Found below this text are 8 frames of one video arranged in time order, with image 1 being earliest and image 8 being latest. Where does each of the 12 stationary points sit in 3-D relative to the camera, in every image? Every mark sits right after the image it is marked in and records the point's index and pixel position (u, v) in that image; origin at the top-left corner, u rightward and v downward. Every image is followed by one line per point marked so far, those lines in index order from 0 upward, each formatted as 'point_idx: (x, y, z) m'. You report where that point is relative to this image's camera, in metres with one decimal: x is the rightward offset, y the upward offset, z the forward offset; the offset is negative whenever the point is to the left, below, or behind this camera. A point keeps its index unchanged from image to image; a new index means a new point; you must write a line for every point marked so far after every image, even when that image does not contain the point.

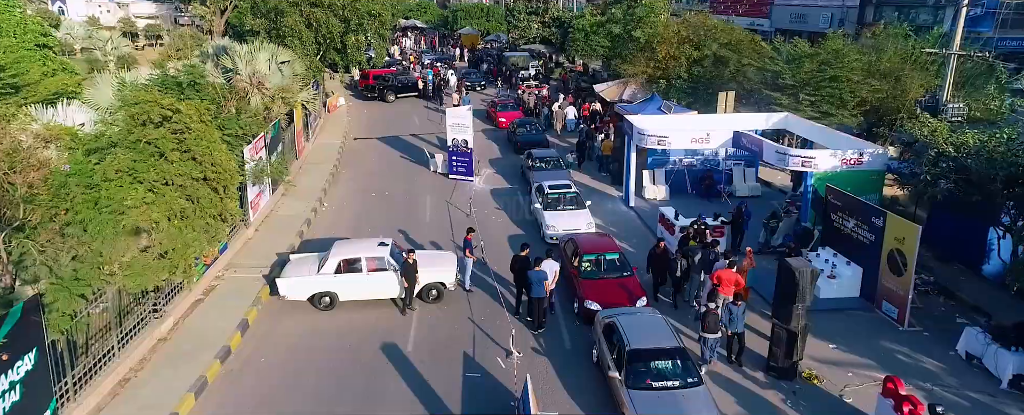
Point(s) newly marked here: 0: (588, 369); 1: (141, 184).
0: (+1.3, -2.7, +12.4) m
1: (-5.1, +0.5, +10.6) m
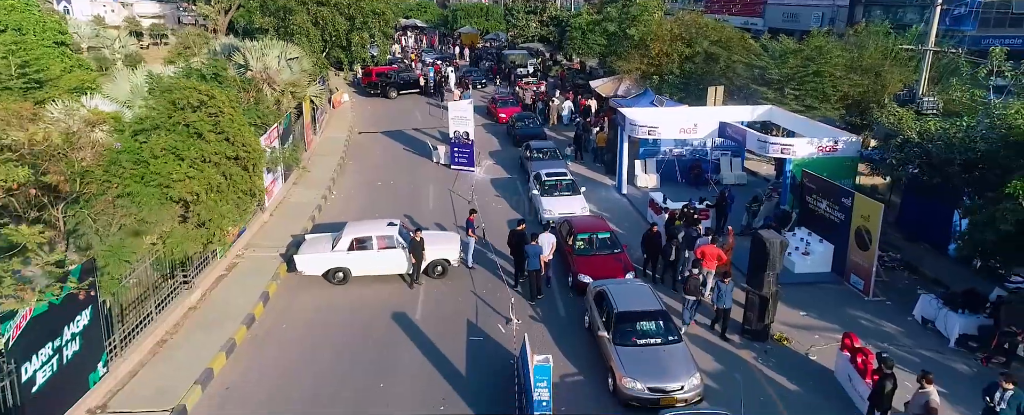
0: (+1.3, -2.3, +13.7) m
1: (-5.1, +0.9, +11.9) m
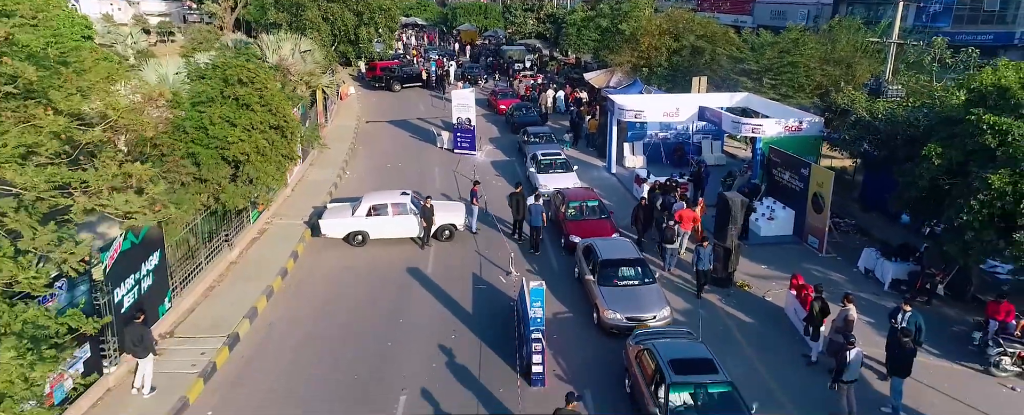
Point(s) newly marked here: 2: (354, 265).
0: (+1.2, -1.6, +15.8) m
1: (-5.1, +1.6, +14.0) m
2: (-3.6, -1.3, +17.3) m
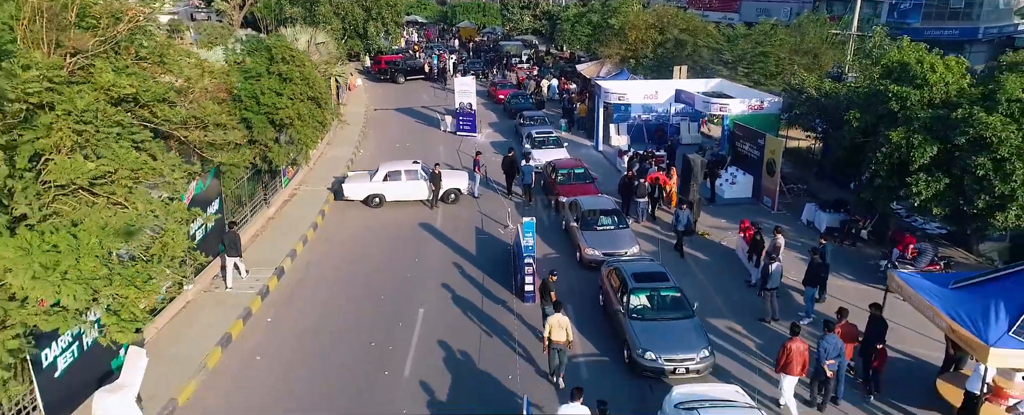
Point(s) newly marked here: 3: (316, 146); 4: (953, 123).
0: (+1.2, -0.6, +18.7) m
1: (-5.2, +2.5, +16.9) m
2: (-3.7, -0.4, +20.1) m
3: (-4.8, +1.6, +18.3) m
4: (+8.0, +1.5, +13.4) m
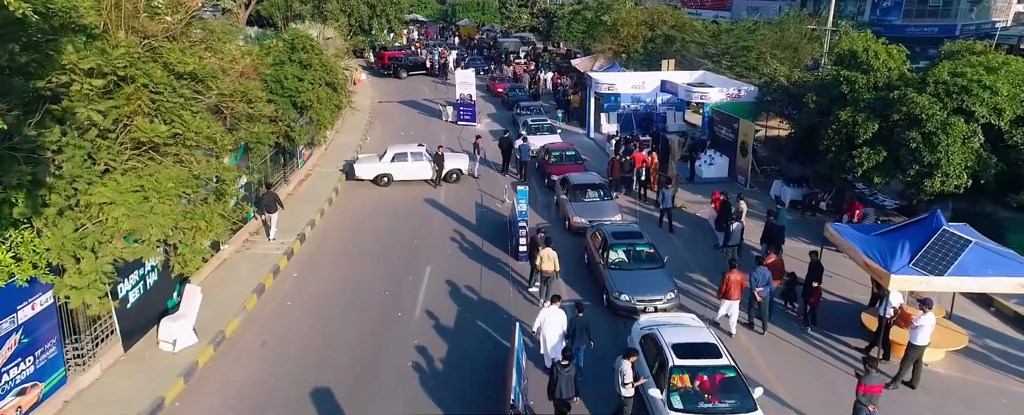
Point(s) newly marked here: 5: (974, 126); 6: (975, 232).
0: (+1.1, 0.0, +20.7) m
1: (-5.3, +3.2, +18.9) m
2: (-3.8, +0.3, +22.1) m
3: (-4.9, +2.2, +20.3) m
4: (+7.9, +2.2, +15.5) m
5: (+8.9, +1.6, +14.3) m
6: (+7.0, -0.4, +11.3) m
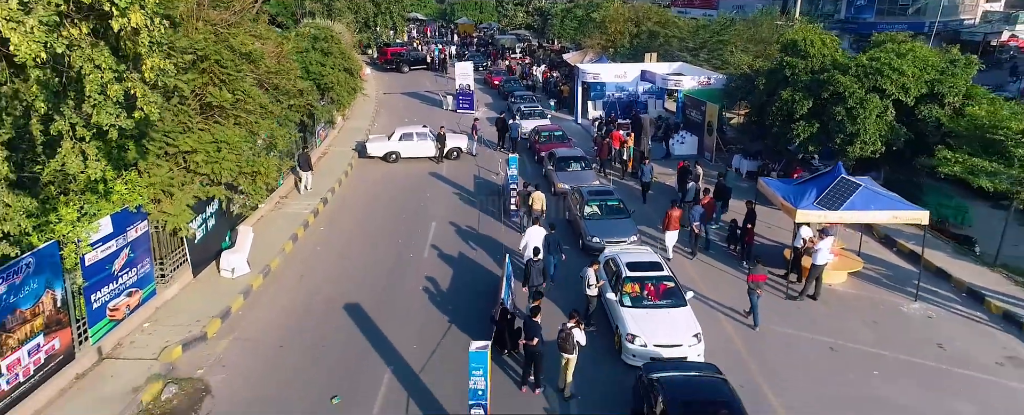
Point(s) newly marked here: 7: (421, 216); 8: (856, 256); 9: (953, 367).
0: (+0.9, +0.9, +23.7) m
1: (-5.5, +4.1, +21.8) m
2: (-4.0, +1.2, +25.1) m
3: (-5.1, +3.1, +23.2) m
4: (+7.7, +3.1, +18.4) m
5: (+8.7, +2.5, +17.3) m
6: (+6.9, +0.5, +14.3) m
7: (-2.5, -0.2, +19.9) m
8: (+6.8, -1.0, +14.8) m
9: (+6.6, -2.4, +11.1) m
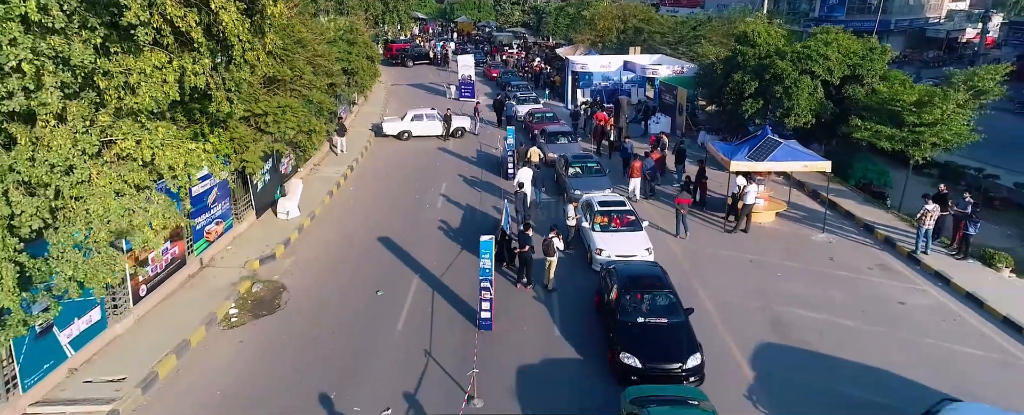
0: (+0.8, +2.0, +27.5) m
1: (-5.6, +5.2, +25.6) m
2: (-4.1, +2.3, +28.9) m
3: (-5.2, +4.3, +27.0) m
4: (+7.6, +4.2, +22.3) m
5: (+8.7, +3.6, +21.2) m
6: (+6.8, +1.6, +18.2) m
7: (-2.5, +0.9, +23.7) m
8: (+6.8, +0.1, +18.6) m
9: (+6.6, -1.3, +15.0) m
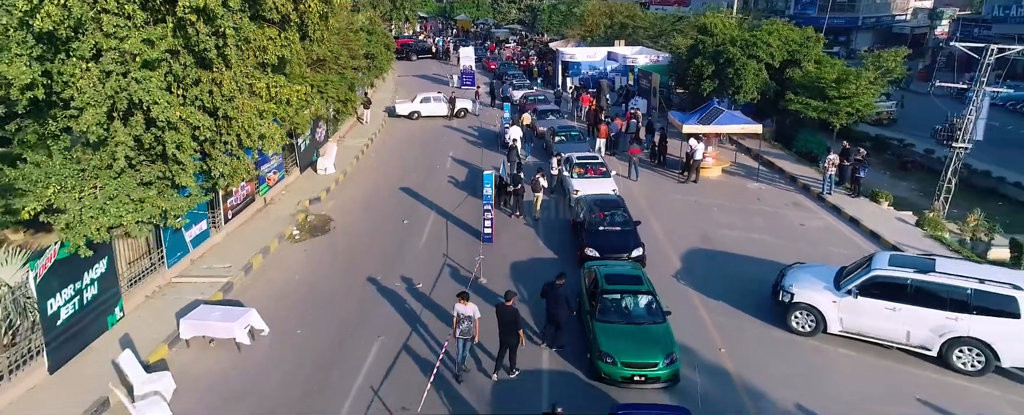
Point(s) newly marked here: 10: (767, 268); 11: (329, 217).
0: (+0.6, +3.3, +31.8) m
1: (-5.7, +6.5, +29.8) m
2: (-4.3, +3.6, +33.1) m
3: (-5.3, +5.6, +31.3) m
4: (+7.5, +5.5, +26.6) m
5: (+8.5, +4.9, +25.5) m
6: (+6.7, +2.9, +22.4) m
7: (-2.7, +2.2, +27.9) m
8: (+6.7, +1.4, +22.9) m
9: (+6.5, 0.0, +19.3) m
10: (+5.2, -1.2, +14.9) m
11: (-4.8, -0.3, +19.2) m
